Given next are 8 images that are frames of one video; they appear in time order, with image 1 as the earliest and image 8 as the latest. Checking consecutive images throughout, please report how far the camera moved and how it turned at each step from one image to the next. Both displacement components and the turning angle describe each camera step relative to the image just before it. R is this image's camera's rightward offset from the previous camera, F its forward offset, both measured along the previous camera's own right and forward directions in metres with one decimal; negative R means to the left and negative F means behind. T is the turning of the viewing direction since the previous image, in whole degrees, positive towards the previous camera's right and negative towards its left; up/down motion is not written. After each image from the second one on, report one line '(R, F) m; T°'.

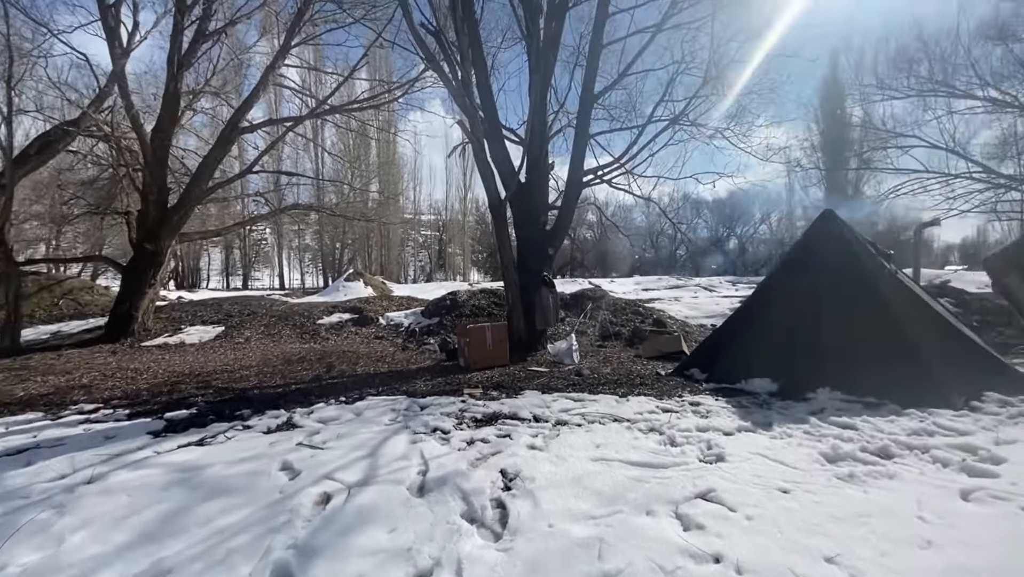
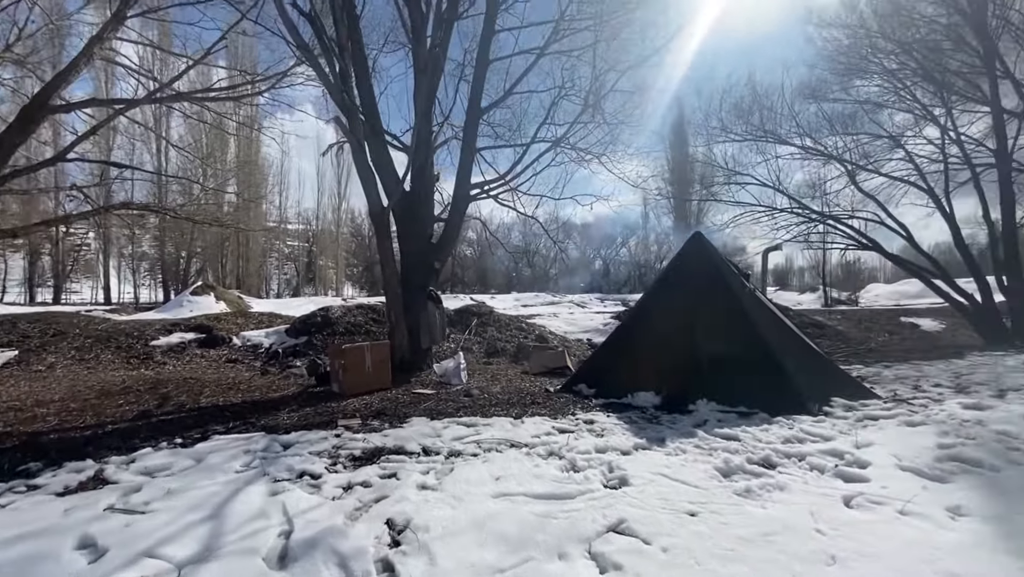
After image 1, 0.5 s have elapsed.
(-0.1, +0.3) m; +14°
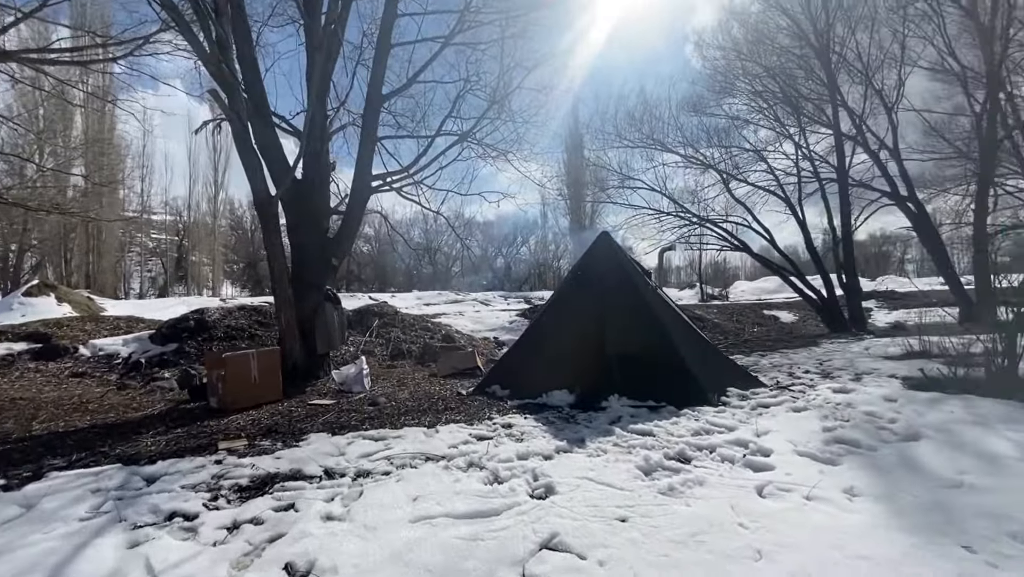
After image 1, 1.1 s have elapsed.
(-0.1, +0.2) m; +12°
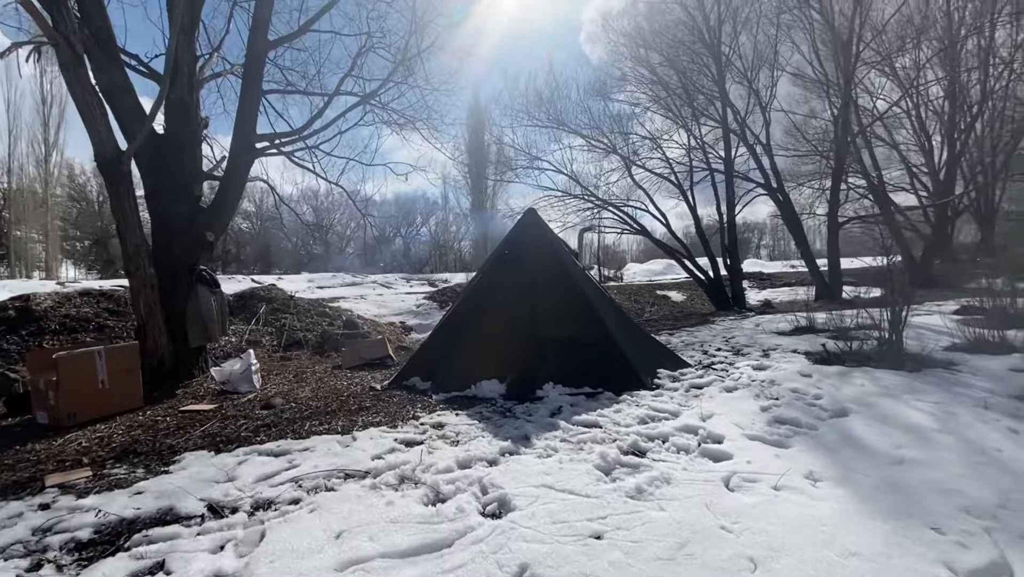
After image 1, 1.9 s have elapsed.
(-0.2, +0.5) m; +12°
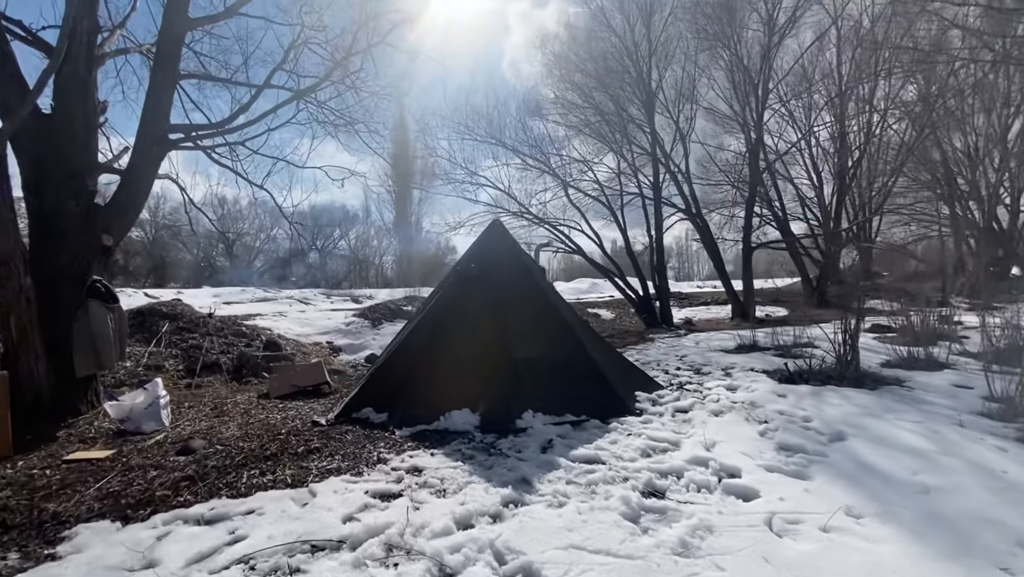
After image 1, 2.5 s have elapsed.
(-0.4, +0.4) m; +9°
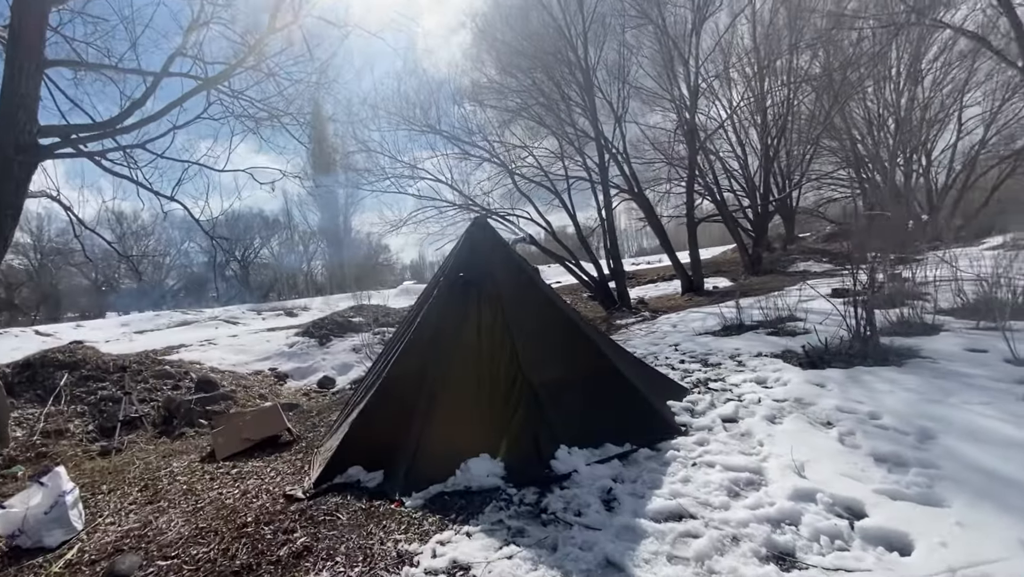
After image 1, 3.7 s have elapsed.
(-0.5, +0.7) m; +7°
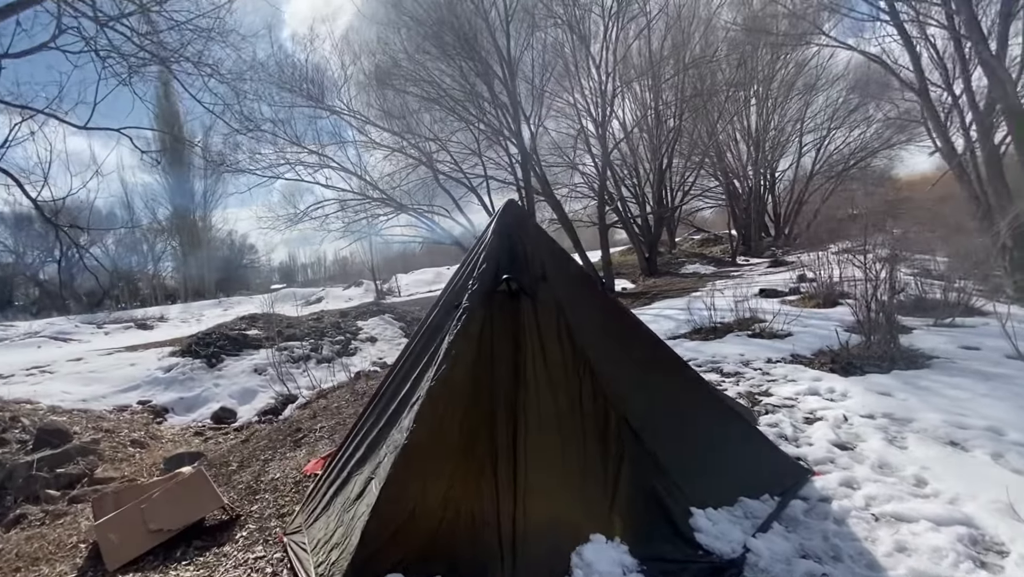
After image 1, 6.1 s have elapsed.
(-1.0, +1.0) m; +14°
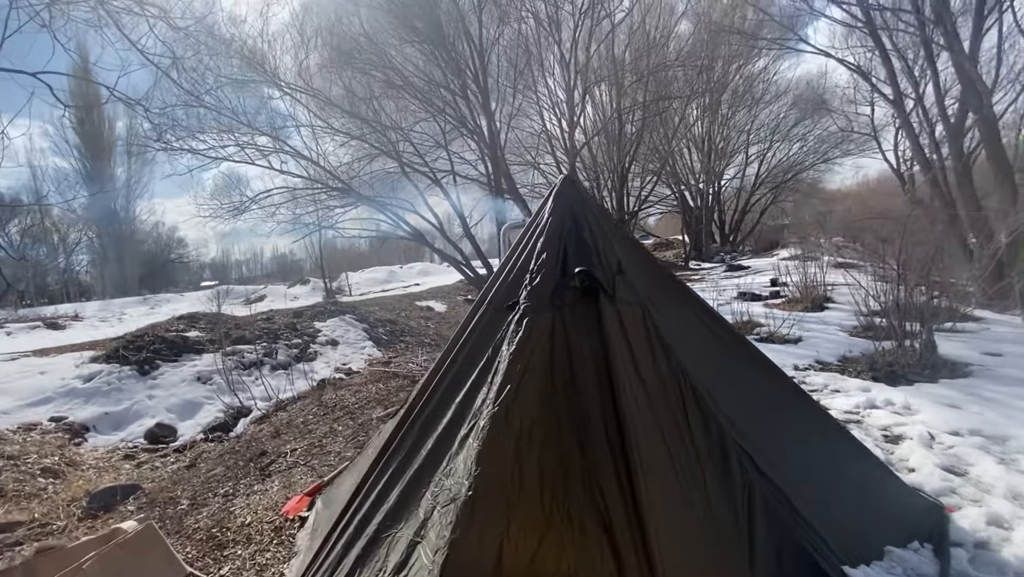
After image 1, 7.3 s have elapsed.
(-0.5, +0.6) m; +6°
